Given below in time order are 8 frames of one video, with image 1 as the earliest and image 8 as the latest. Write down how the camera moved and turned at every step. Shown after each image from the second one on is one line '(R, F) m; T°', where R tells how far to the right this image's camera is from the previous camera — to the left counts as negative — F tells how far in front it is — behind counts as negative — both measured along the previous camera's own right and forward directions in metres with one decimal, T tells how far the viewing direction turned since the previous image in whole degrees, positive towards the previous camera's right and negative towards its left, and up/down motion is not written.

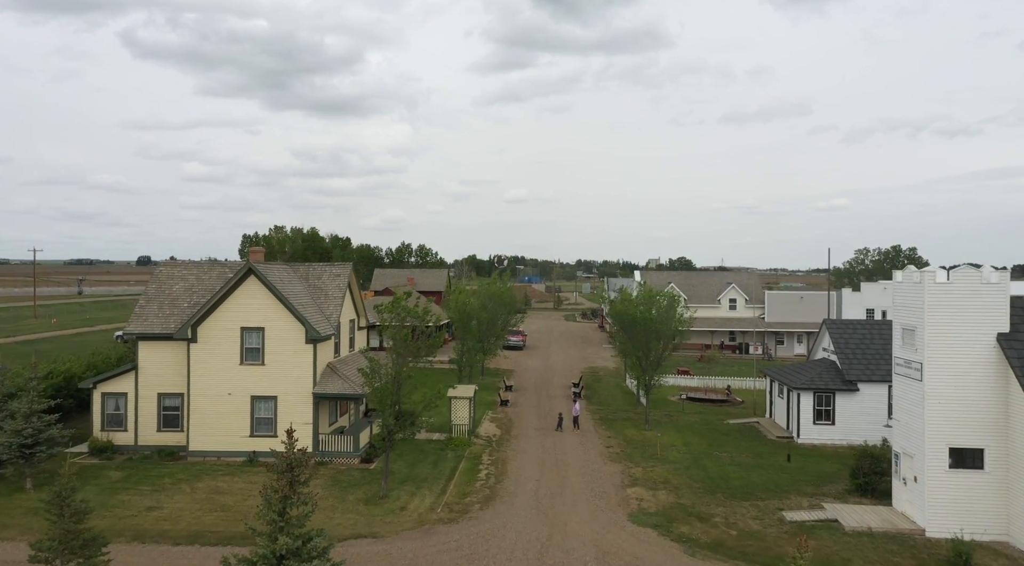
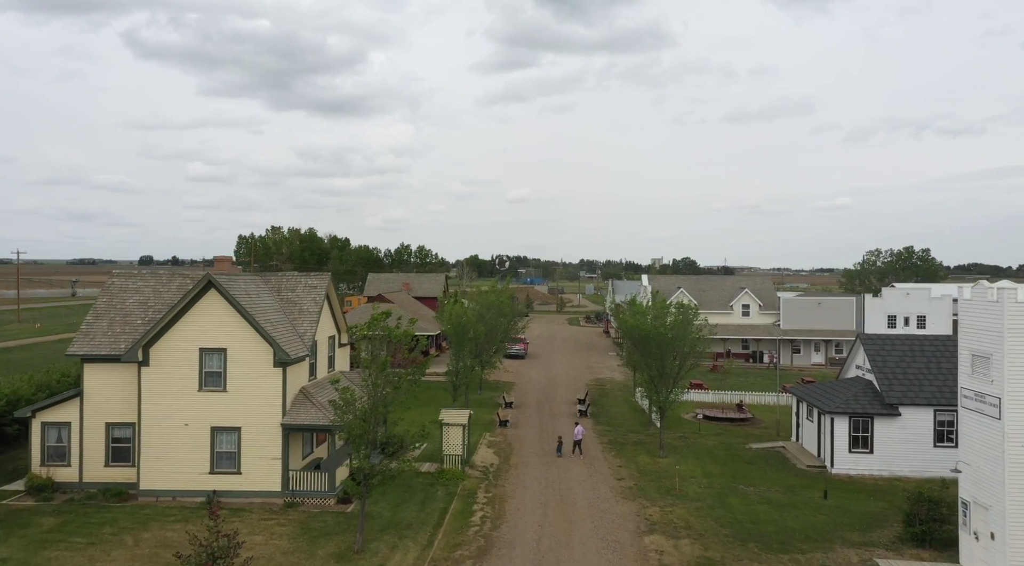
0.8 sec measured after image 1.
(+0.1, +3.0) m; 0°
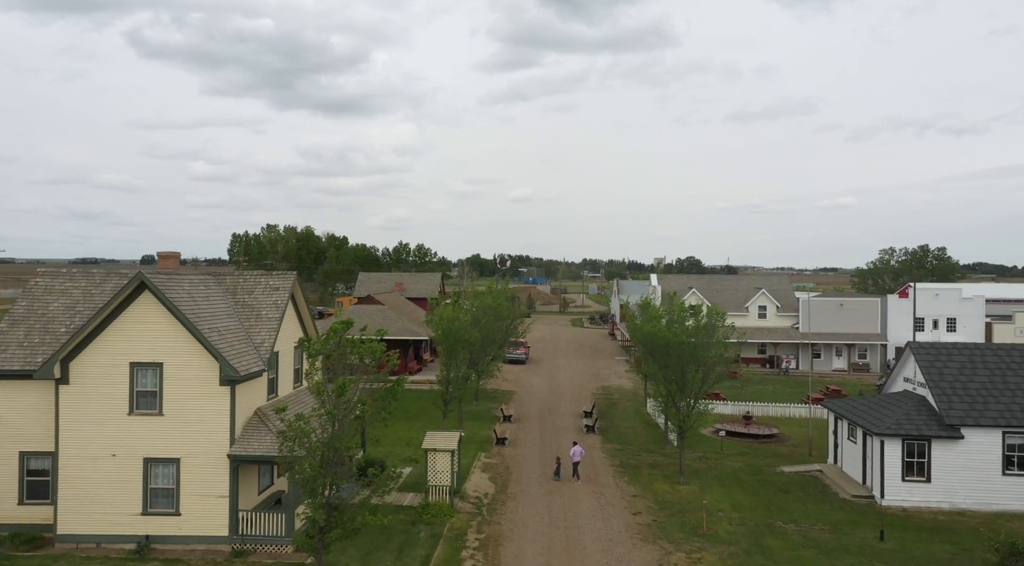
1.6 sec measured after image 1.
(+0.1, +3.5) m; 0°
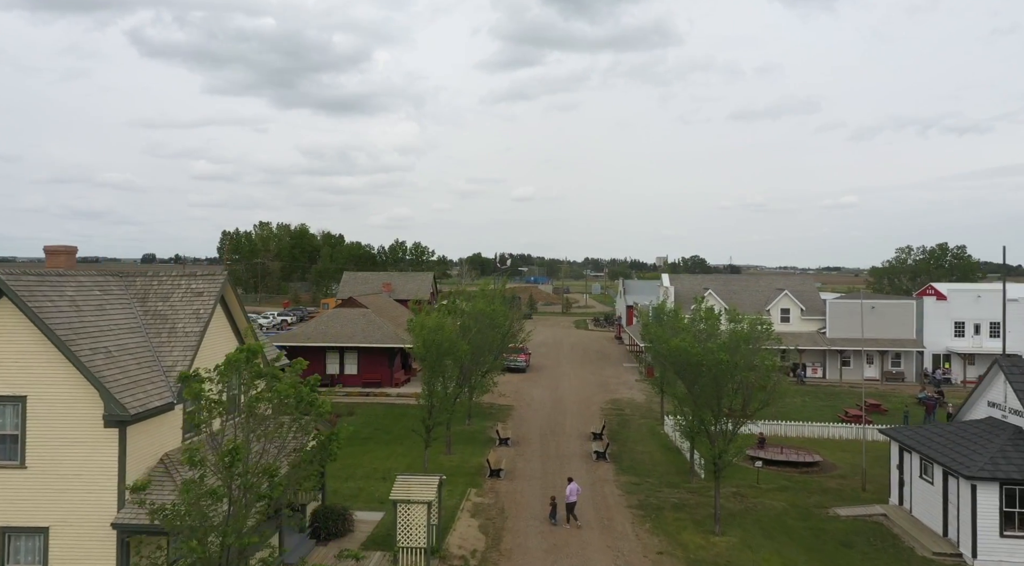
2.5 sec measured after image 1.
(+0.2, +4.5) m; 0°
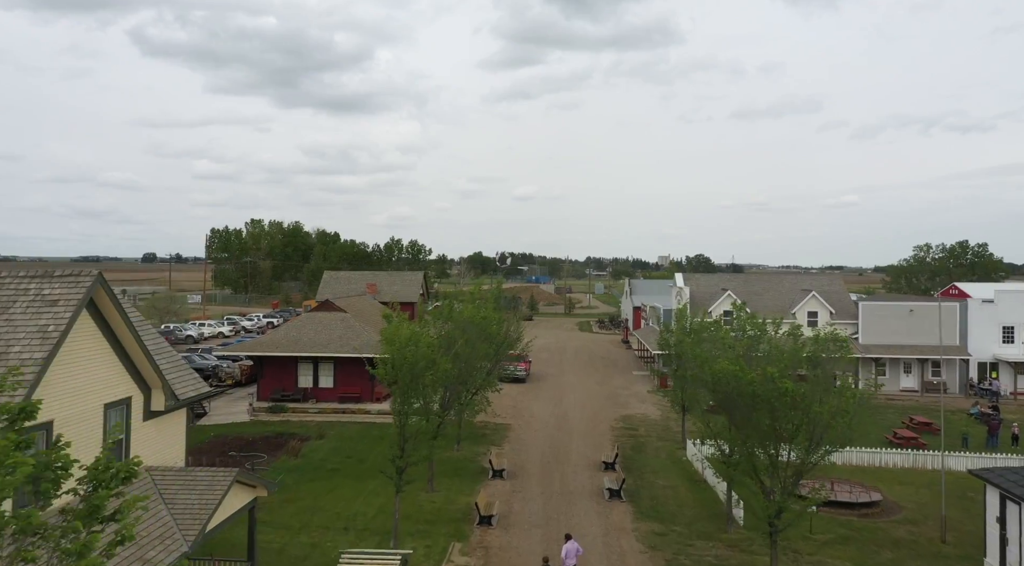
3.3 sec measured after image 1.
(+0.2, +4.6) m; 0°
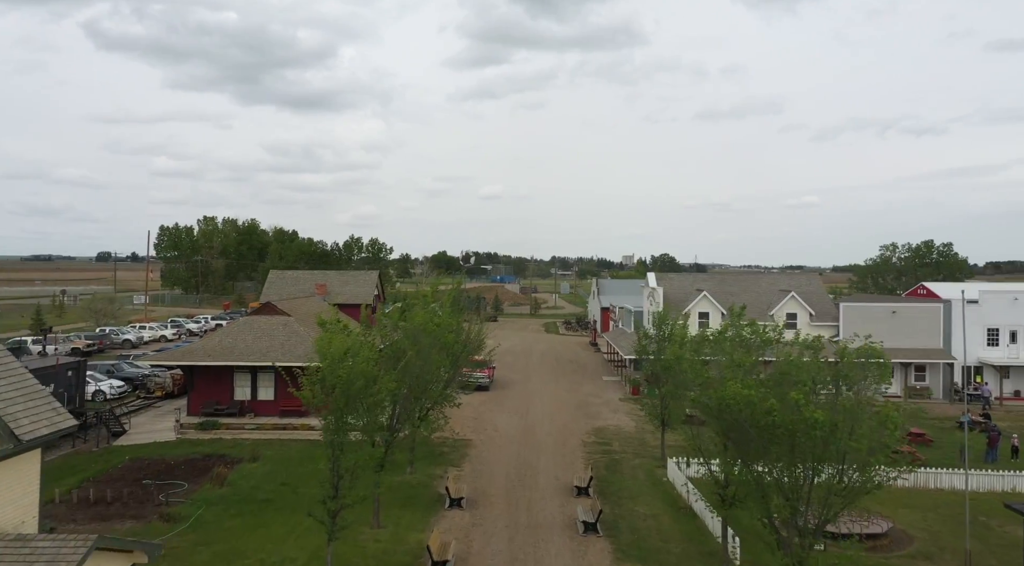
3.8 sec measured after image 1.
(+0.2, +3.0) m; +3°
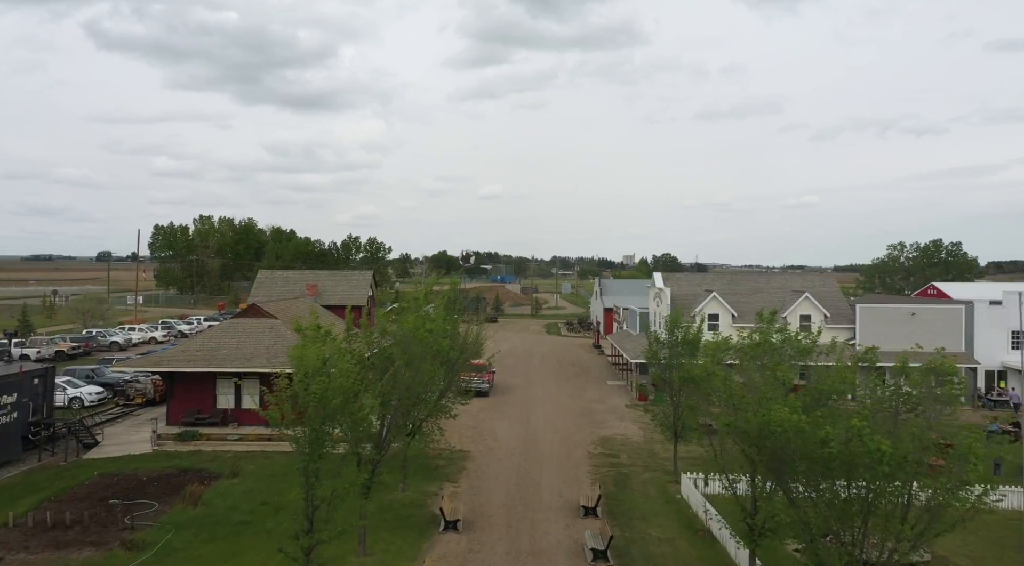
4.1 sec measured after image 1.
(0.0, +1.8) m; 0°
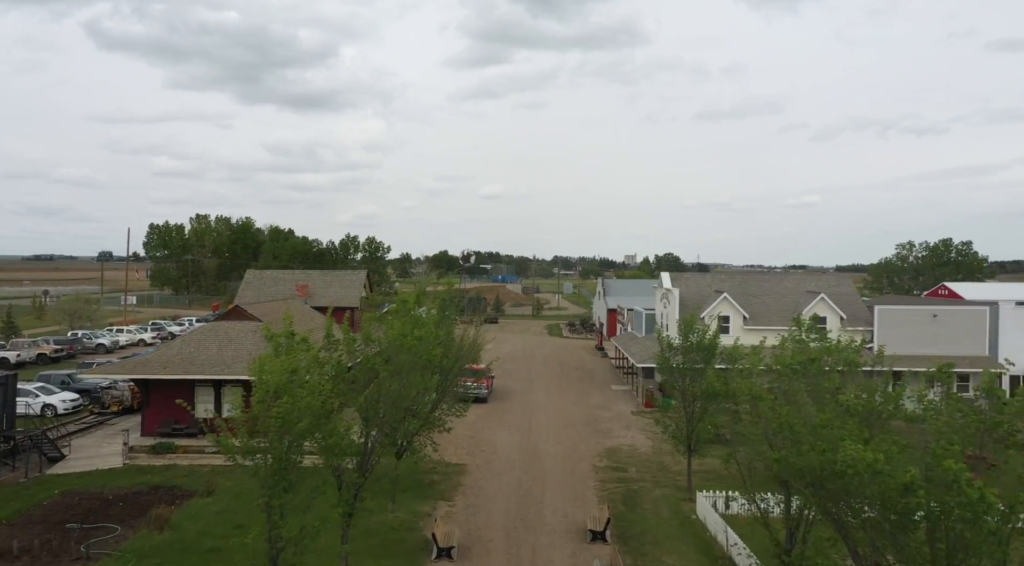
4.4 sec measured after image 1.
(0.0, +1.9) m; 0°
